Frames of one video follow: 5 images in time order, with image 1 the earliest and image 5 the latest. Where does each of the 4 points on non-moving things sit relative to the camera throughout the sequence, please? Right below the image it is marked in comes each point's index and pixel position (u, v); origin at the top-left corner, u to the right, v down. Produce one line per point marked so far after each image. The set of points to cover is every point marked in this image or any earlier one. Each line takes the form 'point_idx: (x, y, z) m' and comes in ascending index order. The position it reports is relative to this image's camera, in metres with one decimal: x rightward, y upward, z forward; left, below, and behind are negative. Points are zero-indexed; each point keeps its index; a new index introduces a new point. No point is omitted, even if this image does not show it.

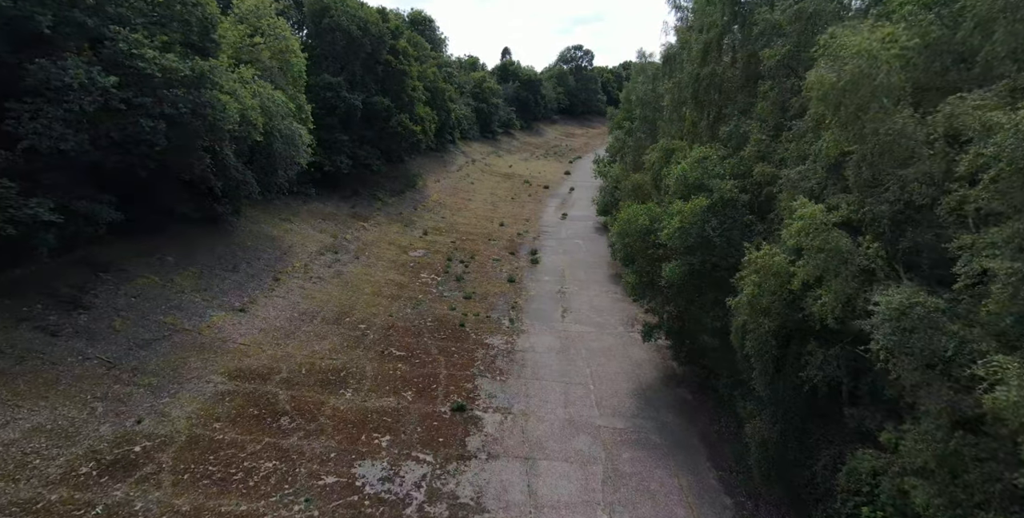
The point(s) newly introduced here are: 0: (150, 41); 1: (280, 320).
0: (-10.2, +6.2, +15.4) m
1: (-8.1, -2.1, +19.1) m
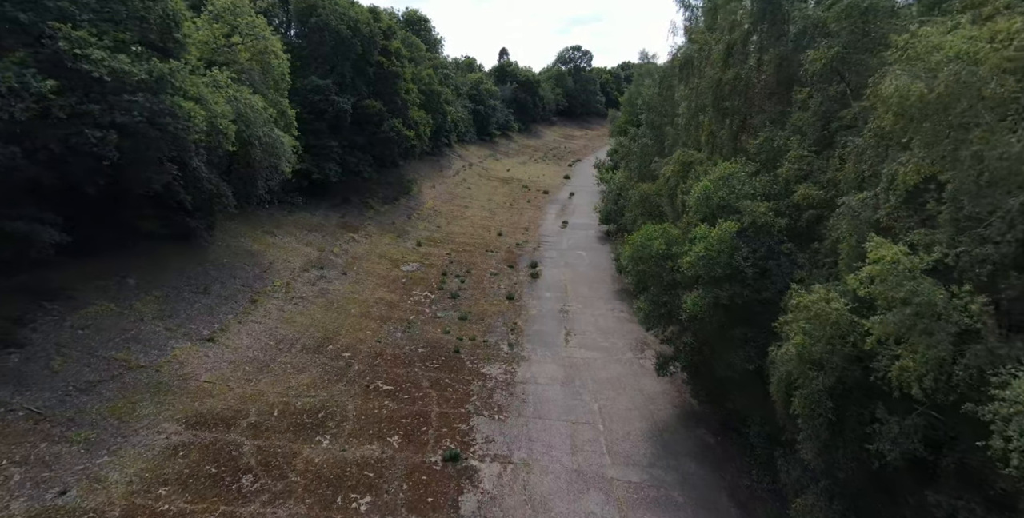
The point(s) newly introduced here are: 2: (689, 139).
0: (-10.2, +5.4, +13.5) m
1: (-8.1, -2.9, +17.2) m
2: (+6.2, +4.2, +19.0) m
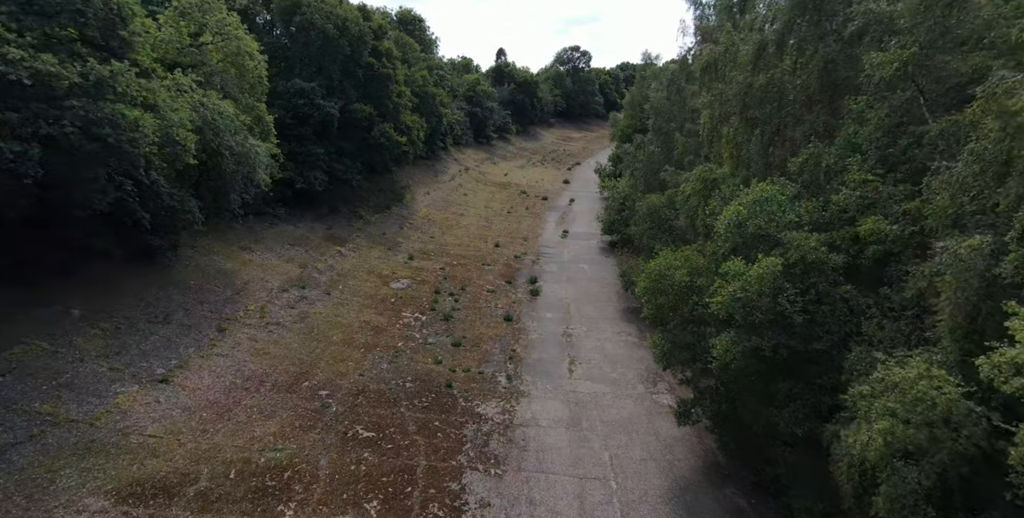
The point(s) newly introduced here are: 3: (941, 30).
0: (-10.3, +4.7, +11.4) m
1: (-8.2, -3.7, +15.0) m
2: (+6.1, +3.4, +17.0) m
3: (+7.3, +4.0, +9.3) m
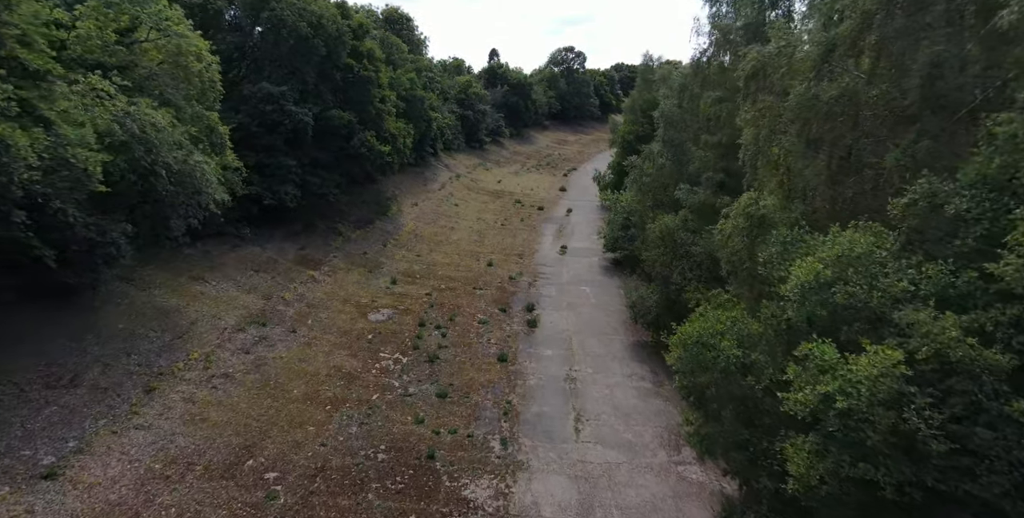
0: (-10.3, +3.5, +8.1) m
1: (-8.2, -4.8, +11.7) m
2: (+6.0, +2.2, +13.8) m
3: (+7.3, +2.8, +6.2) m
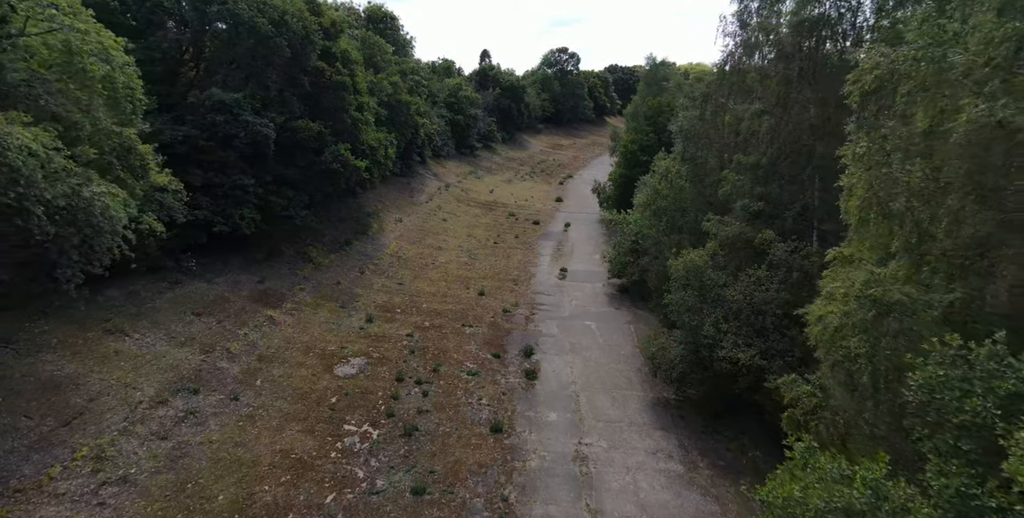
0: (-10.2, +2.0, +3.9) m
1: (-8.2, -6.3, +7.4) m
2: (+6.0, +0.7, +9.8) m
3: (+7.4, +1.4, +2.3) m
